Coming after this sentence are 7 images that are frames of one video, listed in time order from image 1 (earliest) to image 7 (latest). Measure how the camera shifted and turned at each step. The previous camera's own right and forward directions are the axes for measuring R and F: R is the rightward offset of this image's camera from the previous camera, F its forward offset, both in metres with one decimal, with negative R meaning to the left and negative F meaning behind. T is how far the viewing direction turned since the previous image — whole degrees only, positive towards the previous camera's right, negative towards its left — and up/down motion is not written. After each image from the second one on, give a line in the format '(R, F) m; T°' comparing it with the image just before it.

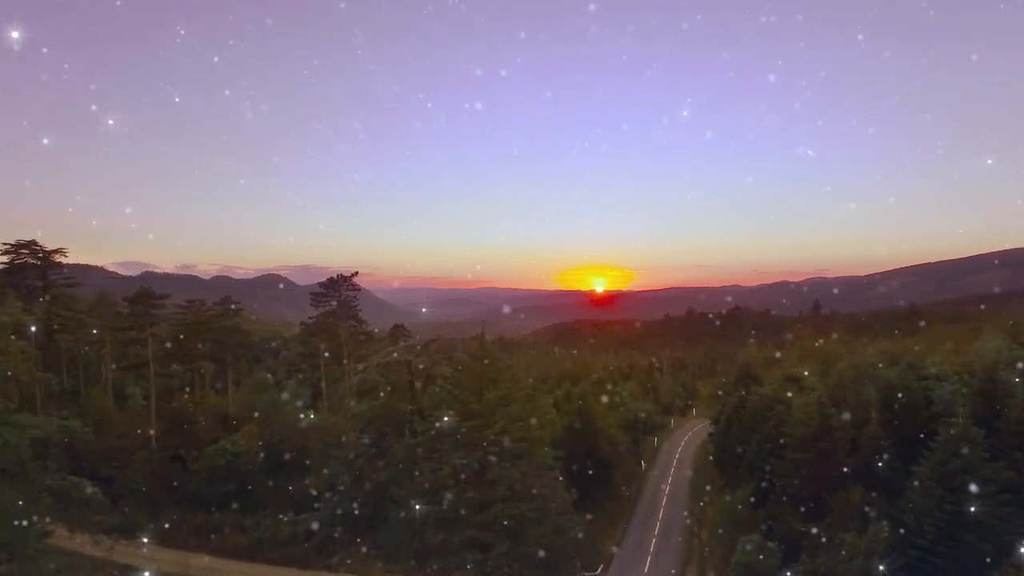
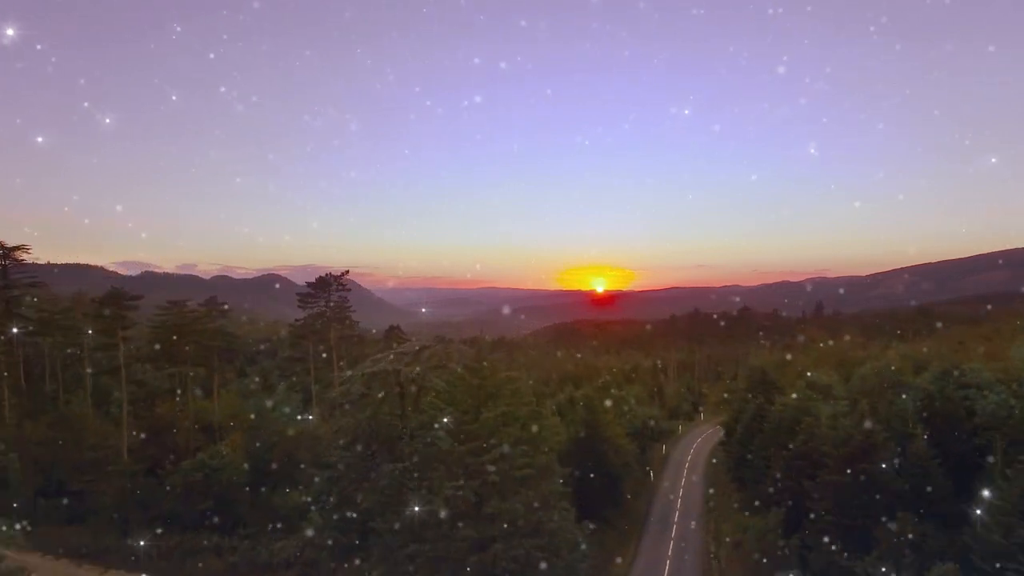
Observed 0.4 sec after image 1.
(-0.1, +2.3) m; 0°
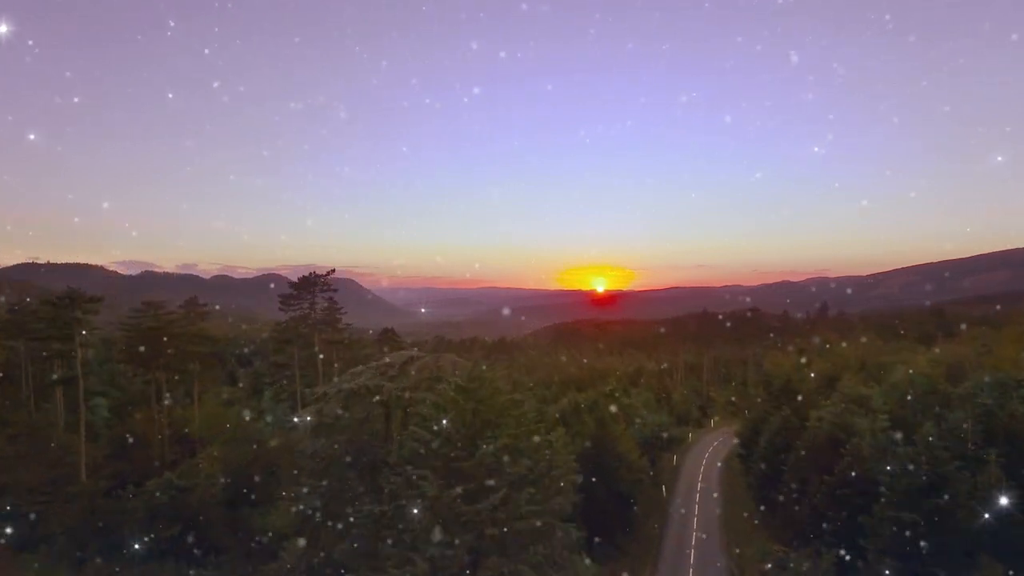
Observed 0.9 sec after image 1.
(-0.1, +2.8) m; 0°
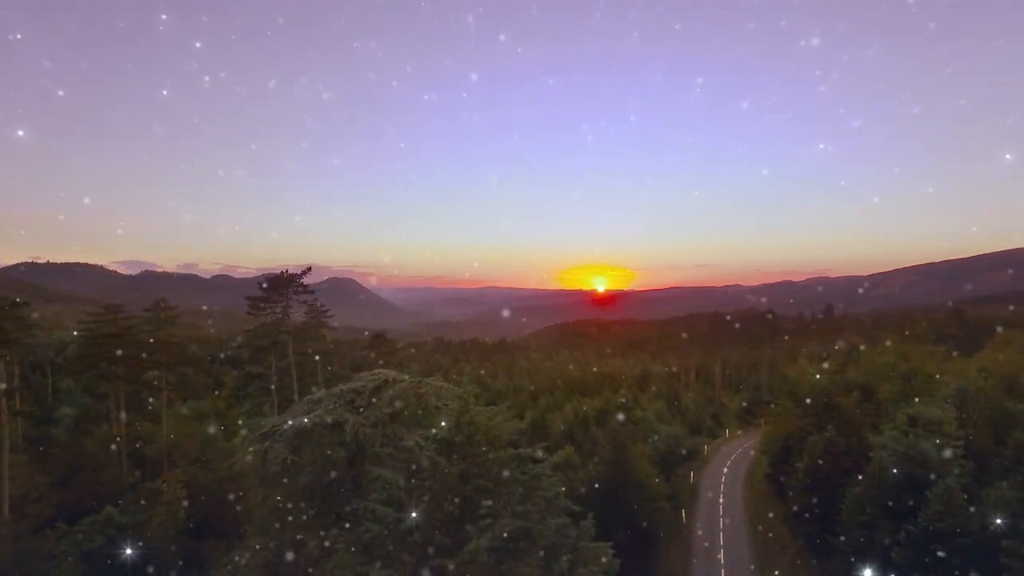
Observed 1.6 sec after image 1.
(-0.1, +3.9) m; 0°
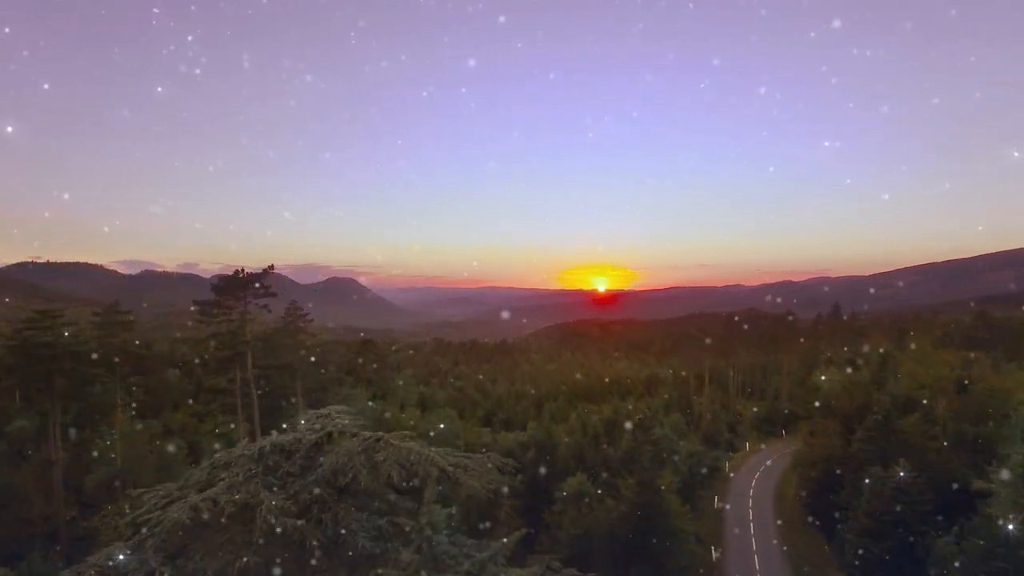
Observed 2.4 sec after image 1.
(-0.1, +4.4) m; 0°
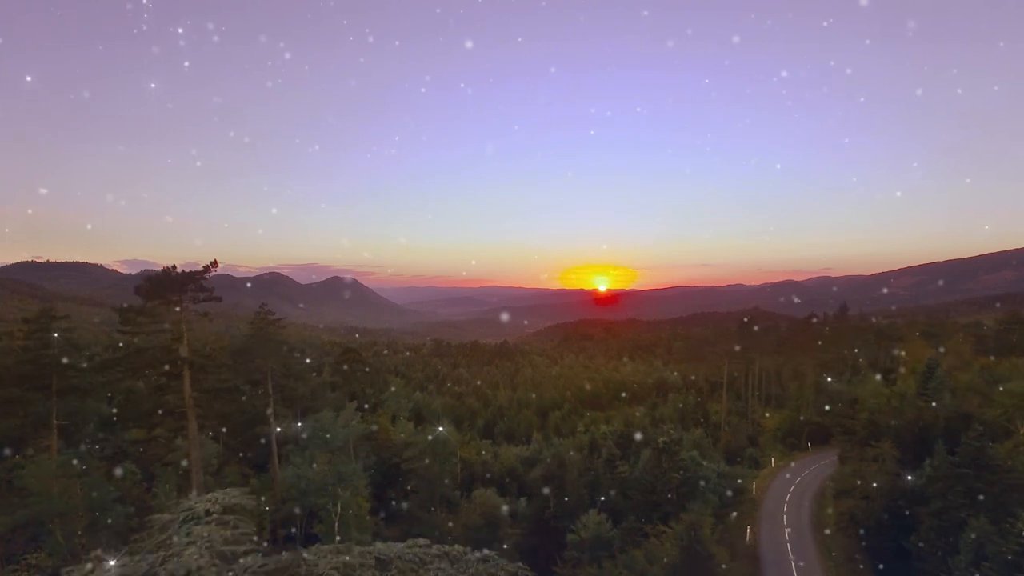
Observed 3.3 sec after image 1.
(-0.1, +4.5) m; 0°
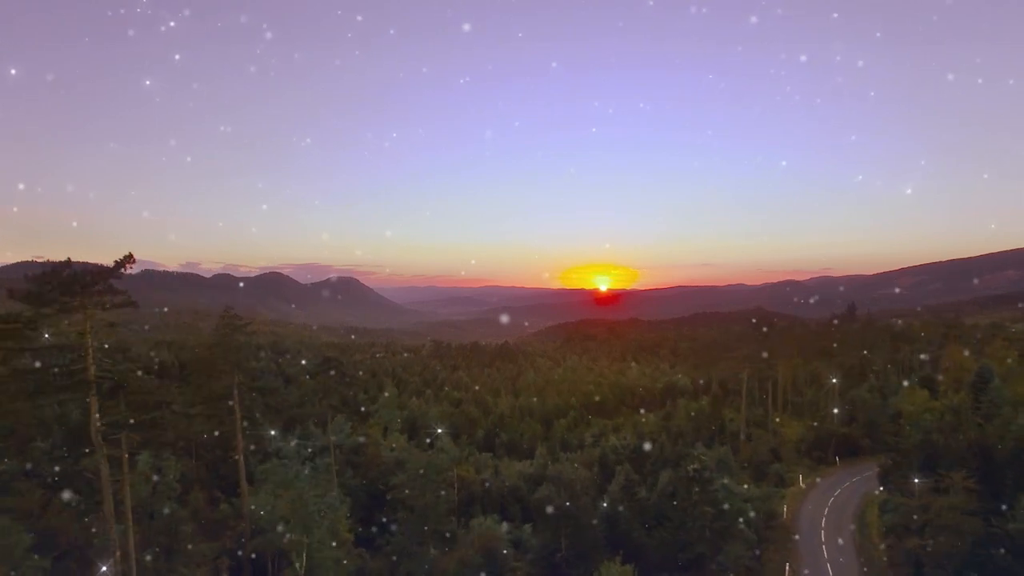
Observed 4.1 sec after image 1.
(-0.1, +4.1) m; 0°
